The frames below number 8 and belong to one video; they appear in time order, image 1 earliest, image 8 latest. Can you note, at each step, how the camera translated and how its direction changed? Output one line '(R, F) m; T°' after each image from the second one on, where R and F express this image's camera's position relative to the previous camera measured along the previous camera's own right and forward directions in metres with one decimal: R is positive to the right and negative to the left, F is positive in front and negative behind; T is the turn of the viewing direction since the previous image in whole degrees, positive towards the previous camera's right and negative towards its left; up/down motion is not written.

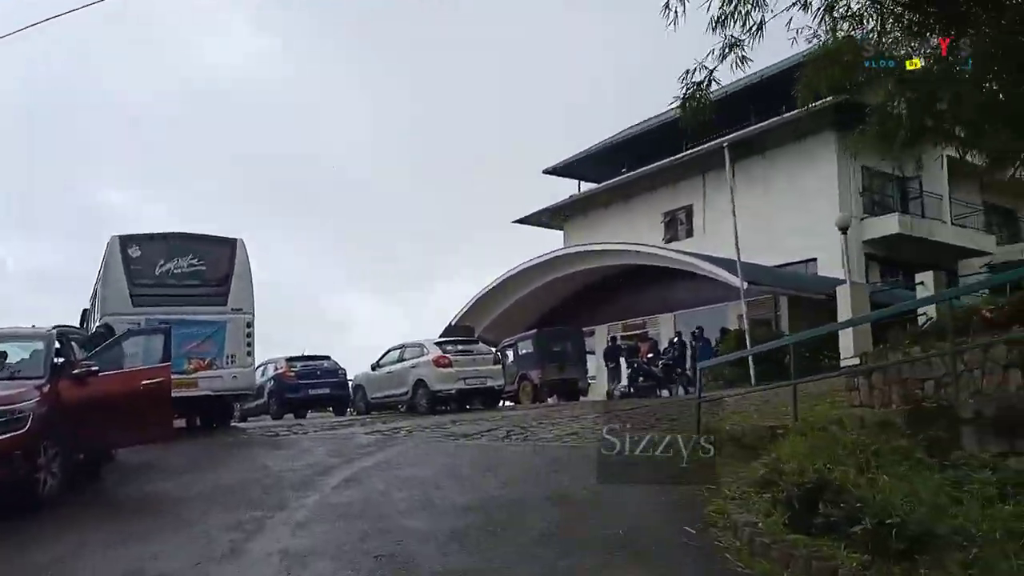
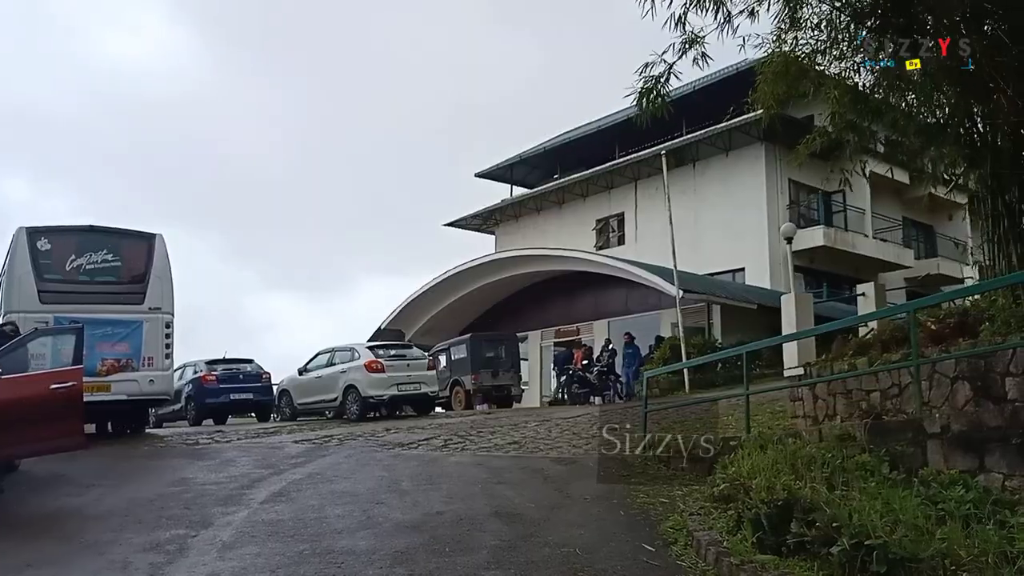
(-0.2, +0.4) m; +5°
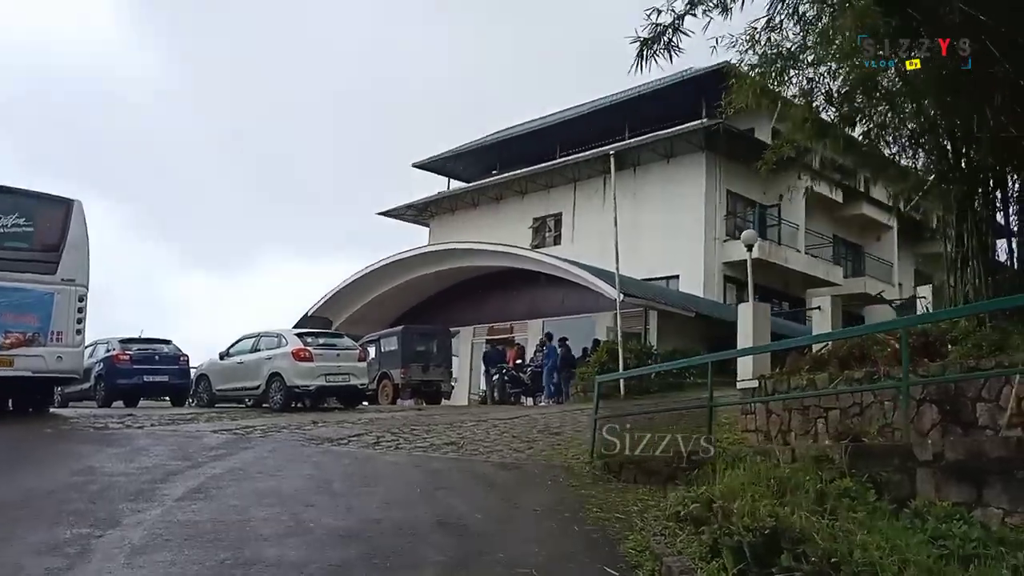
(-0.2, +0.6) m; +5°
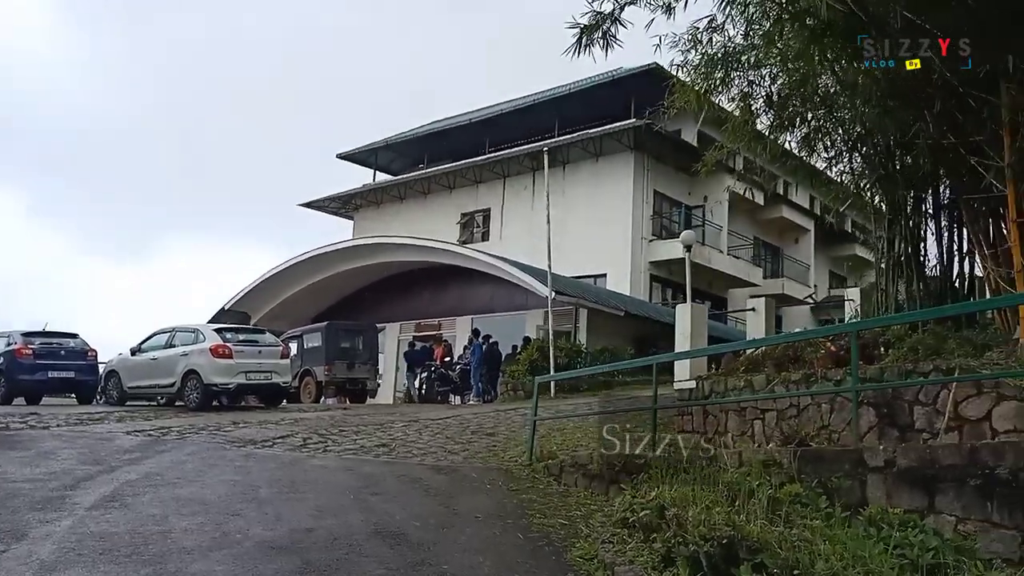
(-0.2, +0.2) m; +5°
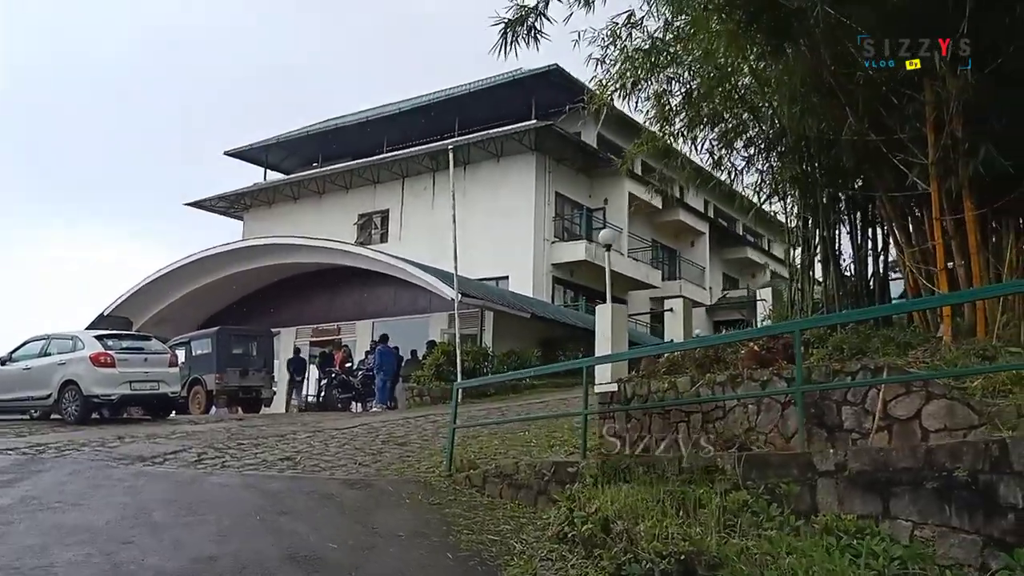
(-0.2, +0.4) m; +7°
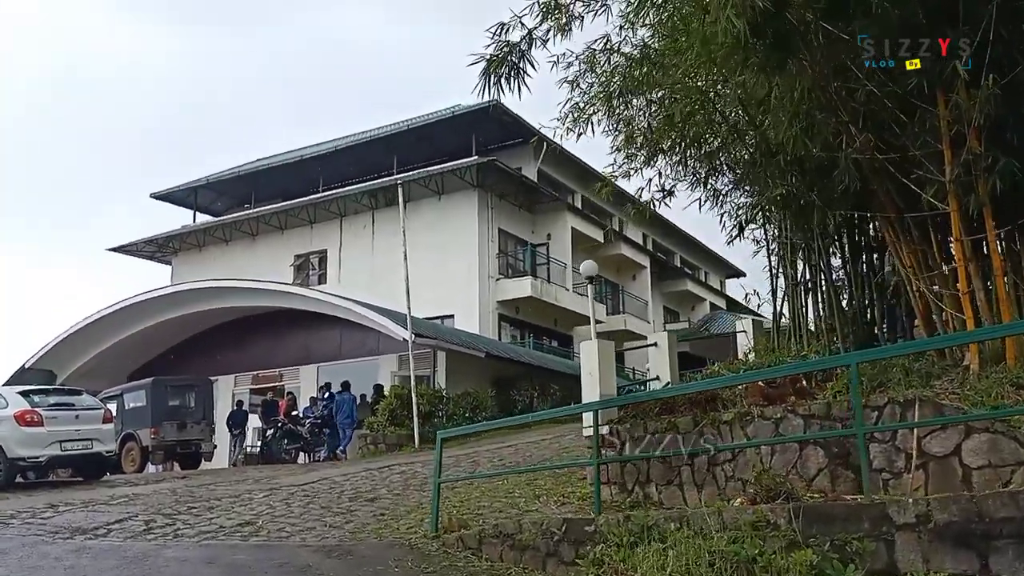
(-0.5, +0.6) m; +5°
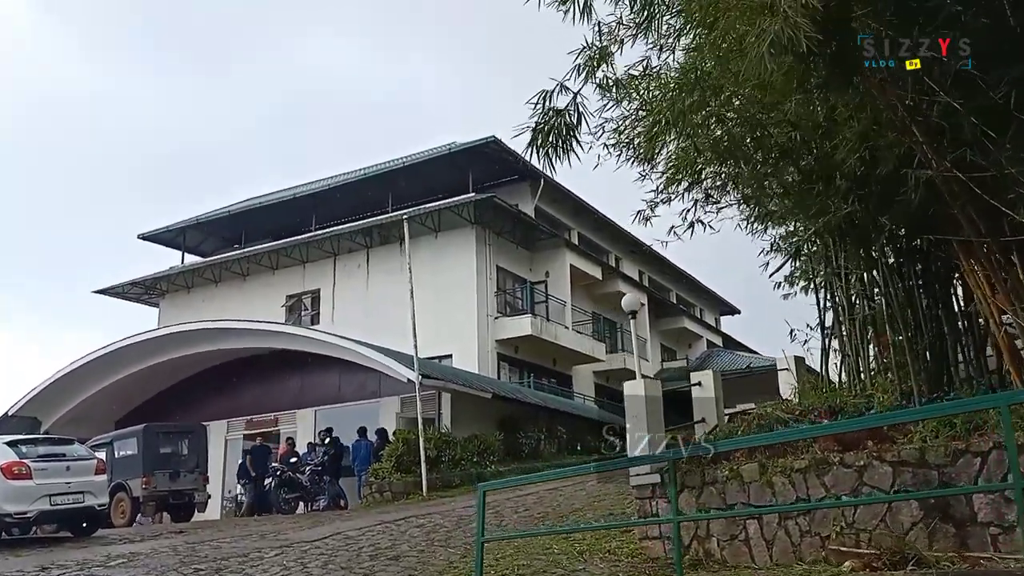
(-0.5, +0.6) m; +1°
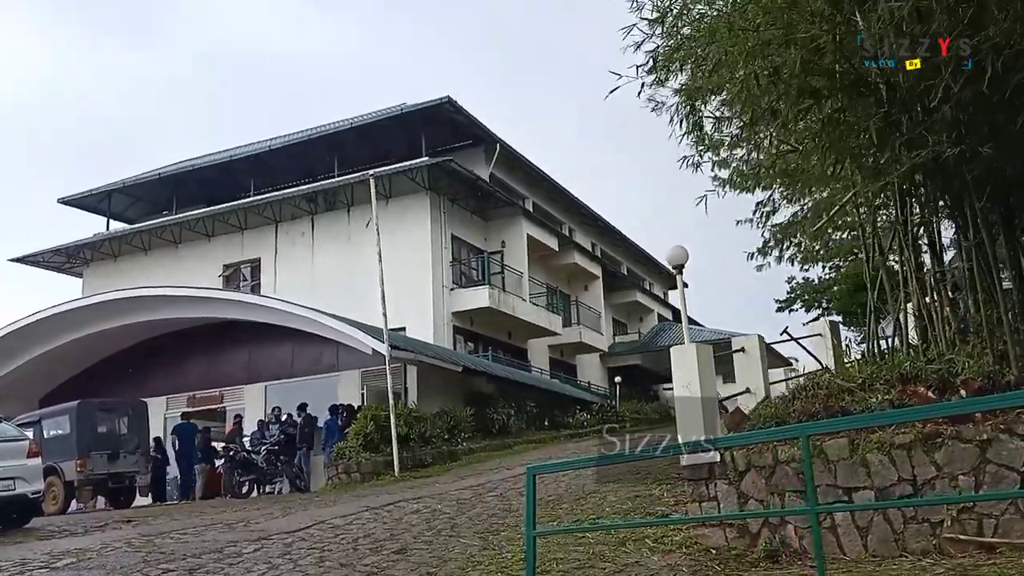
(-0.8, +1.2) m; +5°
